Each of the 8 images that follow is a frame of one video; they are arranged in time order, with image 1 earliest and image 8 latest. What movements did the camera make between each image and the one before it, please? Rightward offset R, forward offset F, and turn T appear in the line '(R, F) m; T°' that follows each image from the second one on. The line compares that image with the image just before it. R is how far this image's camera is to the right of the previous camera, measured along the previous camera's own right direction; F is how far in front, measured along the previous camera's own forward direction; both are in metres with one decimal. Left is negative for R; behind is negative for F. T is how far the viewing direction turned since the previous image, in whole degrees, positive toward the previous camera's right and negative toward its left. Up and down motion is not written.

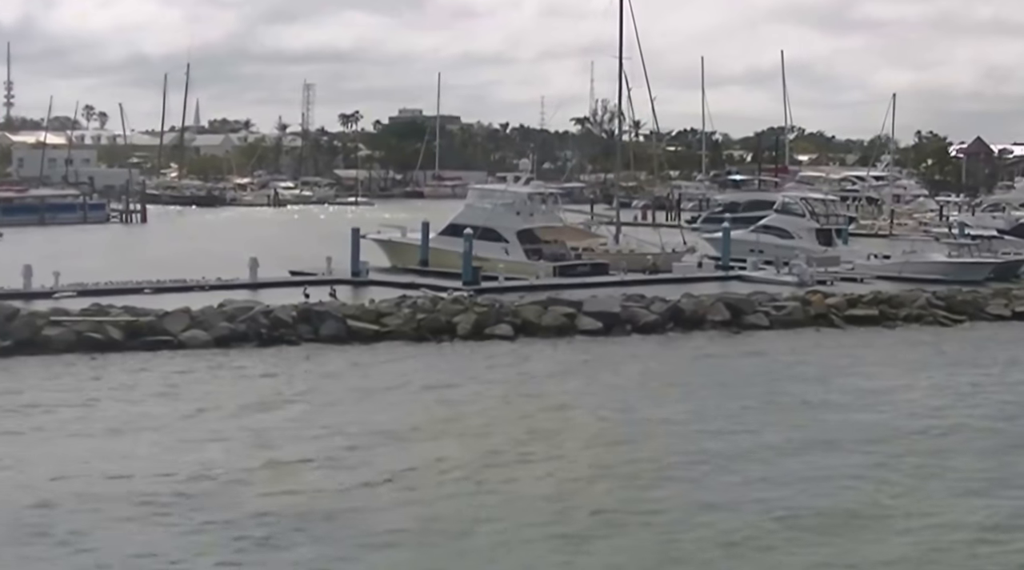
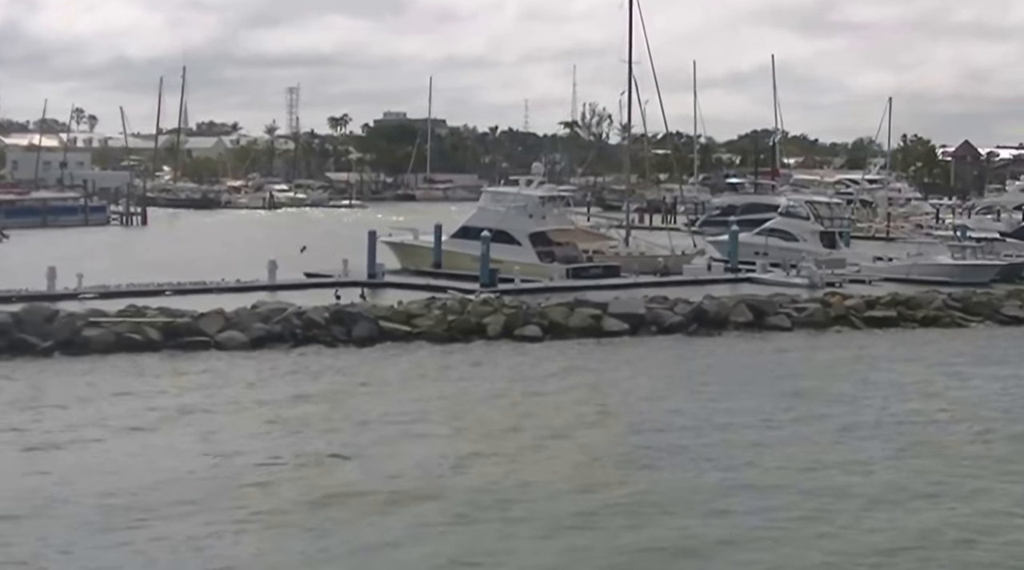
(-0.8, -0.6) m; +1°
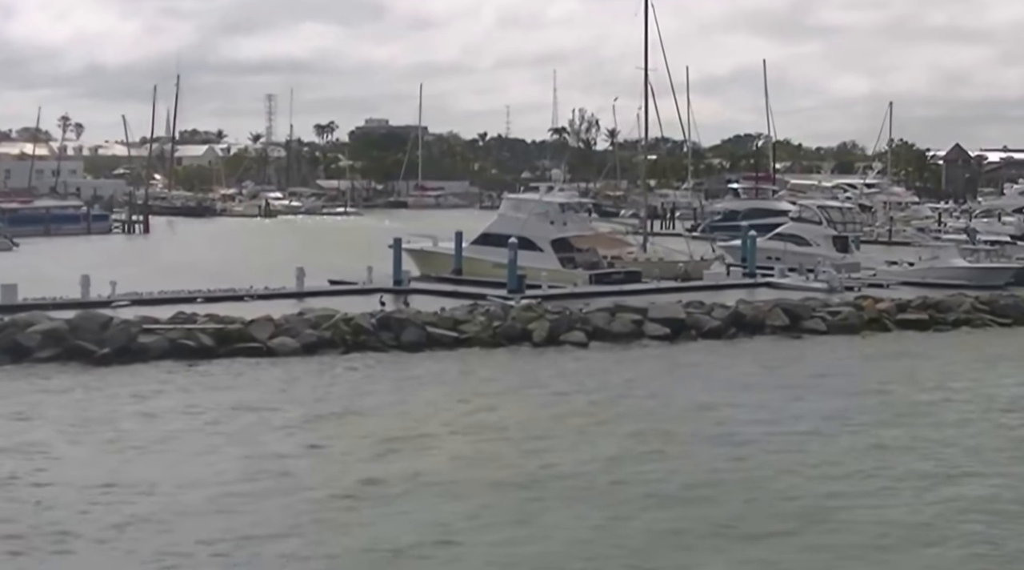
(-1.2, -0.7) m; +1°
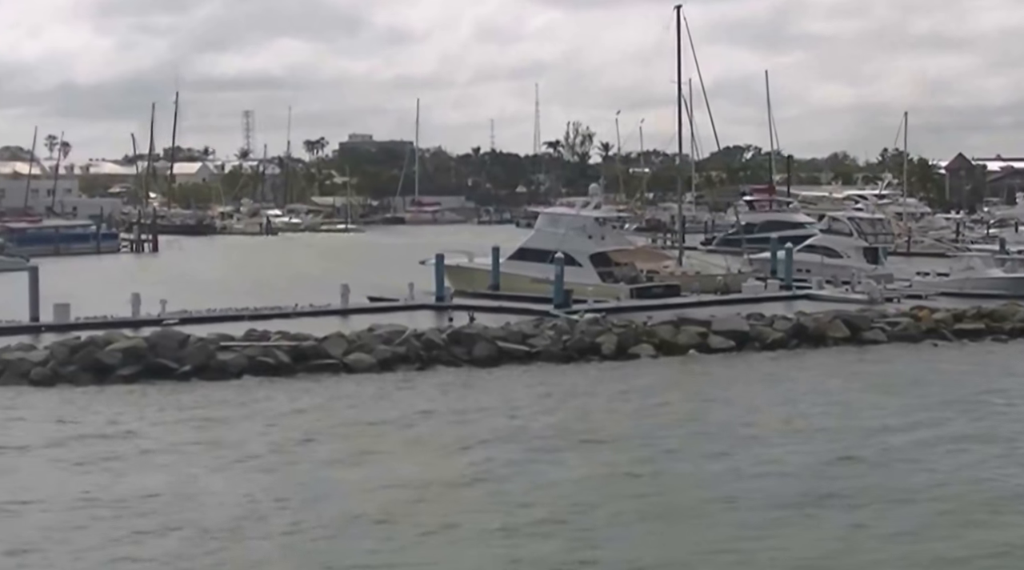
(-1.7, -0.4) m; +1°
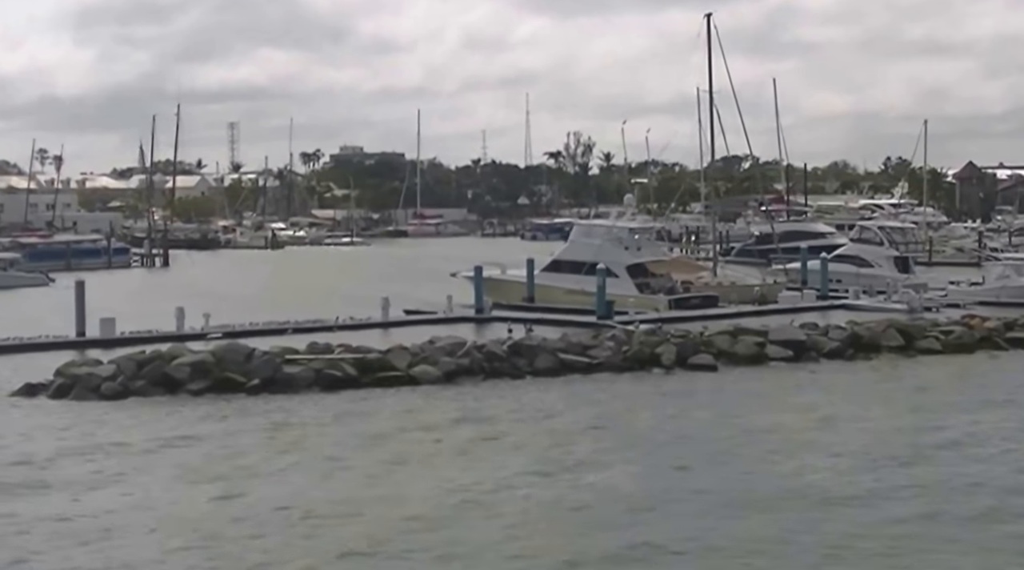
(-1.4, -0.2) m; +1°
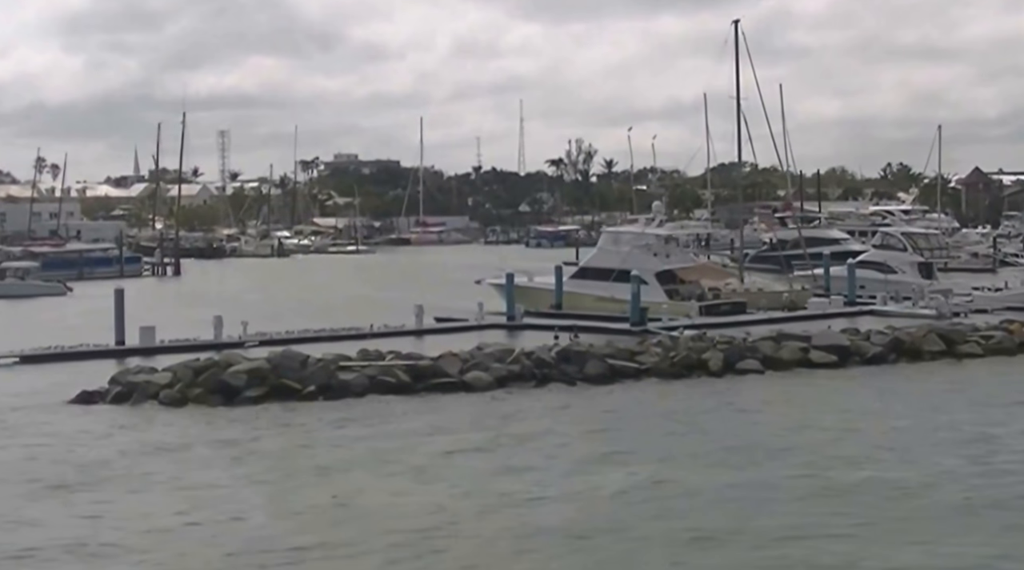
(-1.1, -0.3) m; +1°
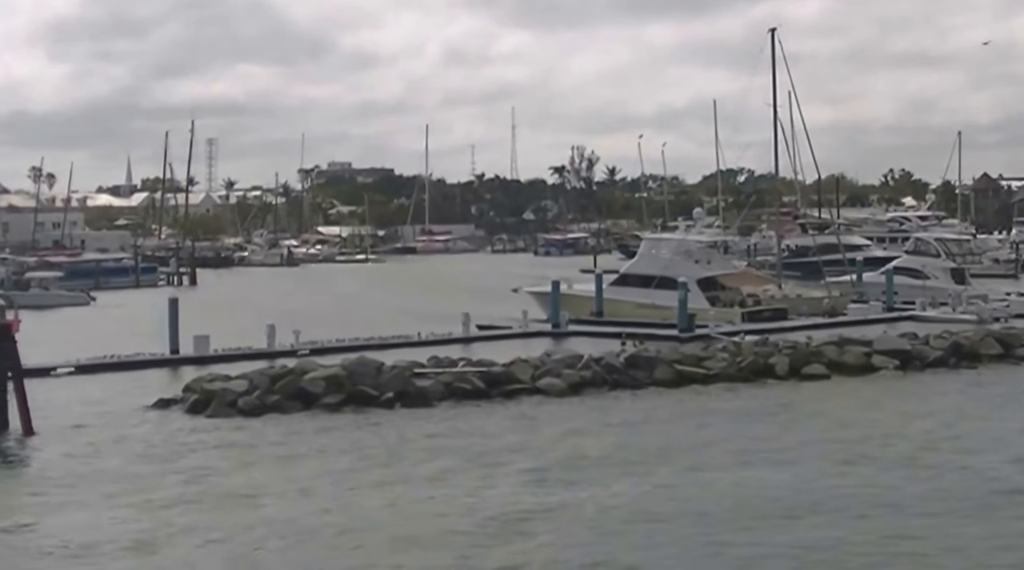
(-1.6, -0.3) m; +1°
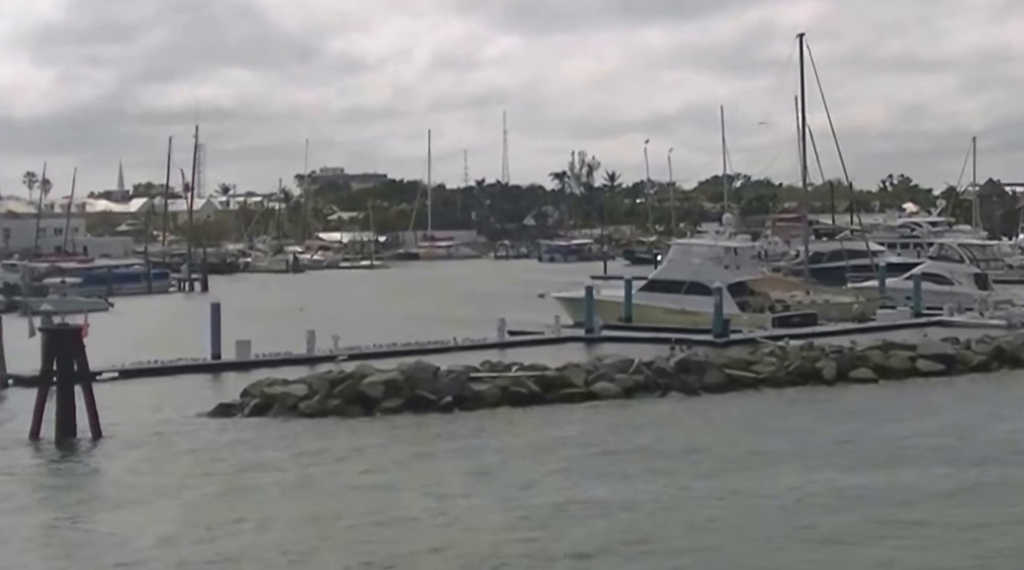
(-1.3, -0.4) m; +1°
